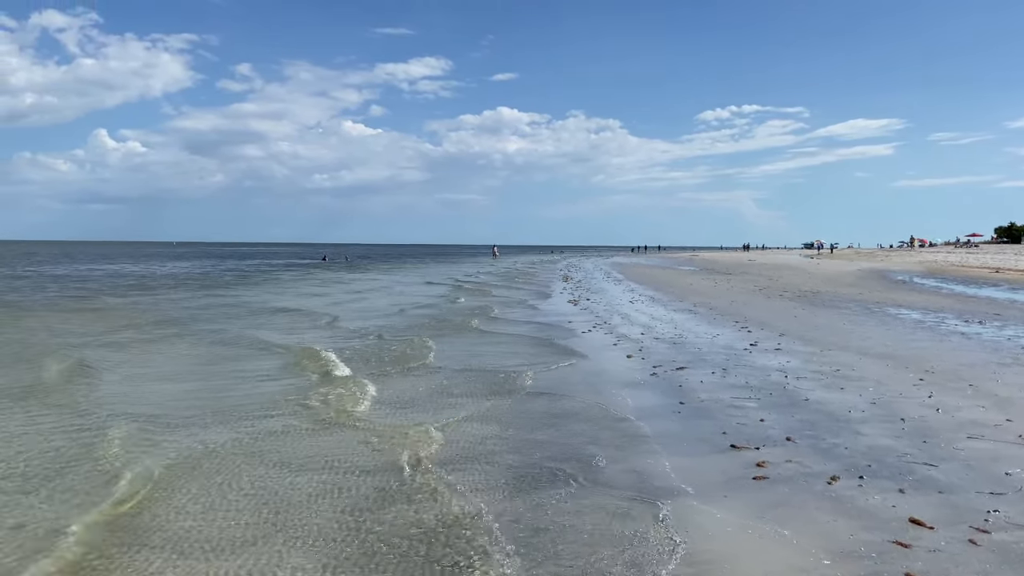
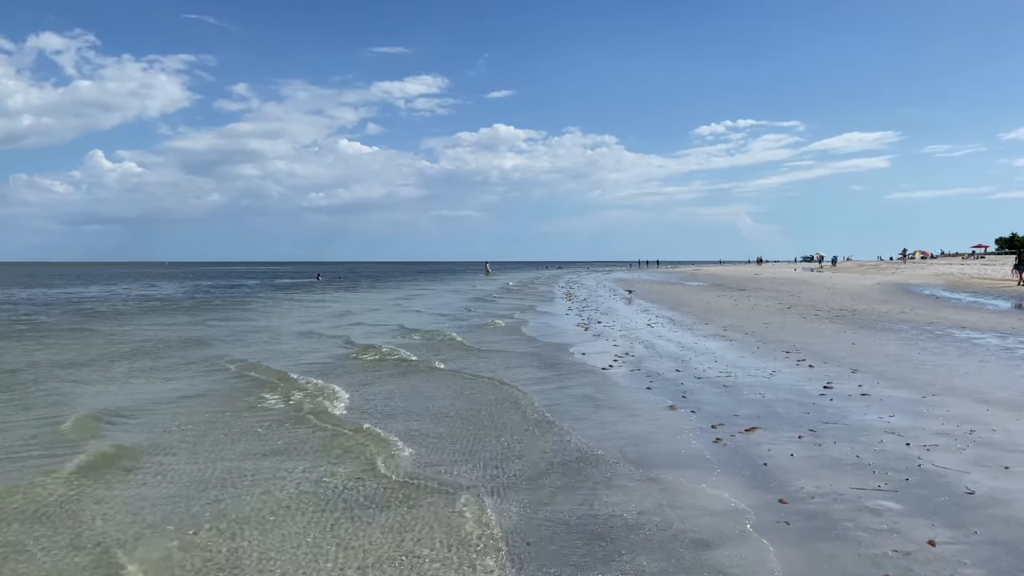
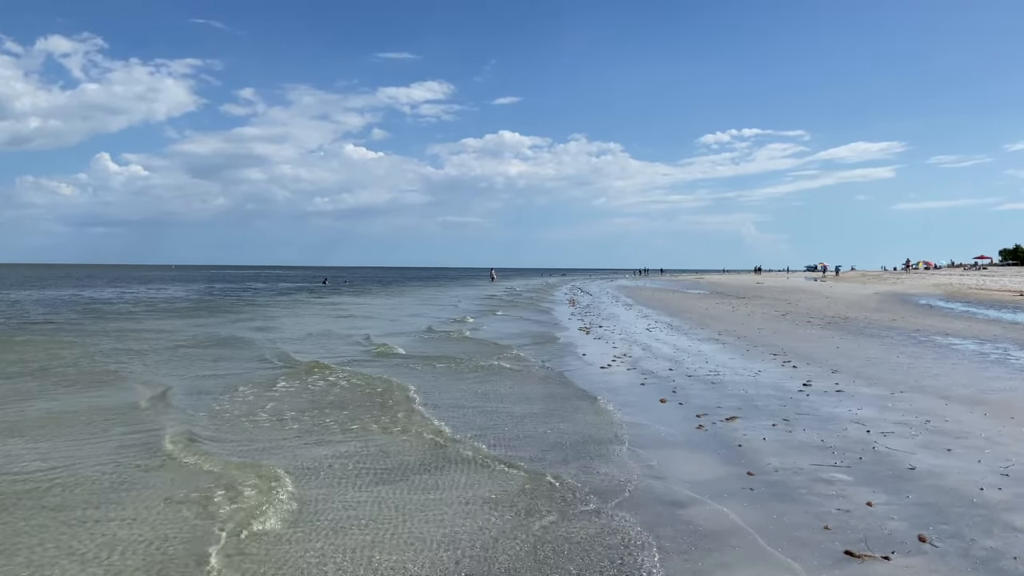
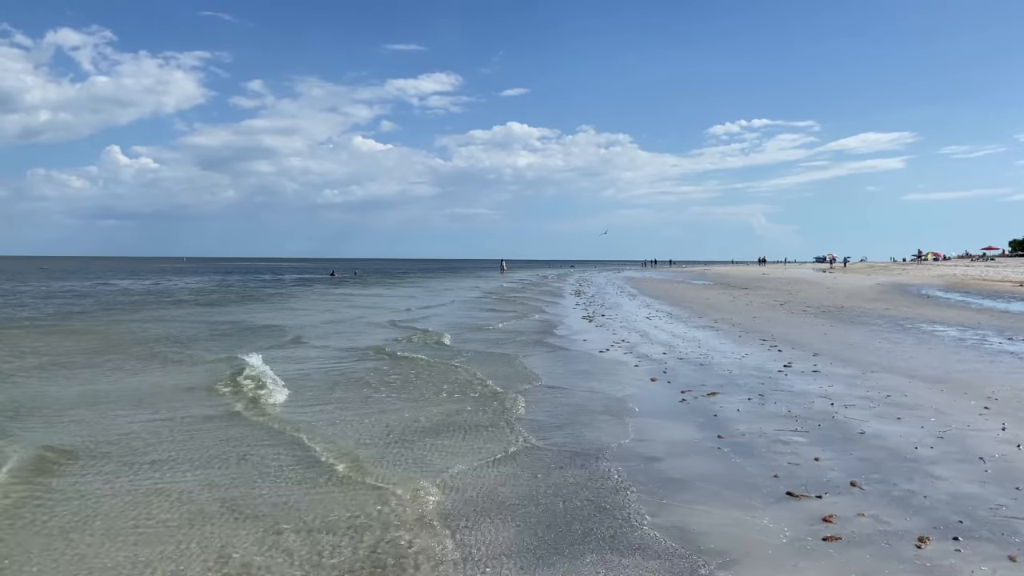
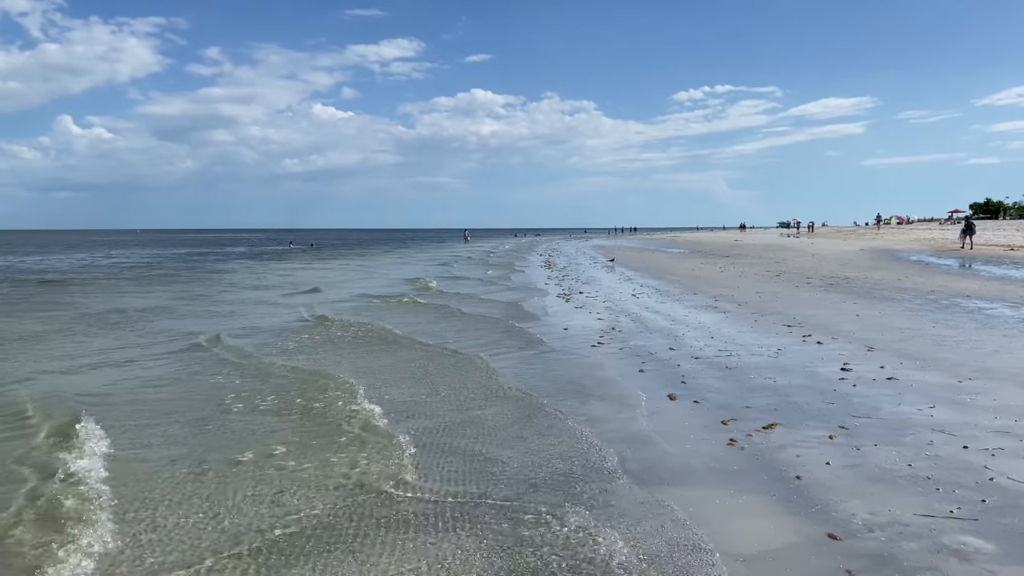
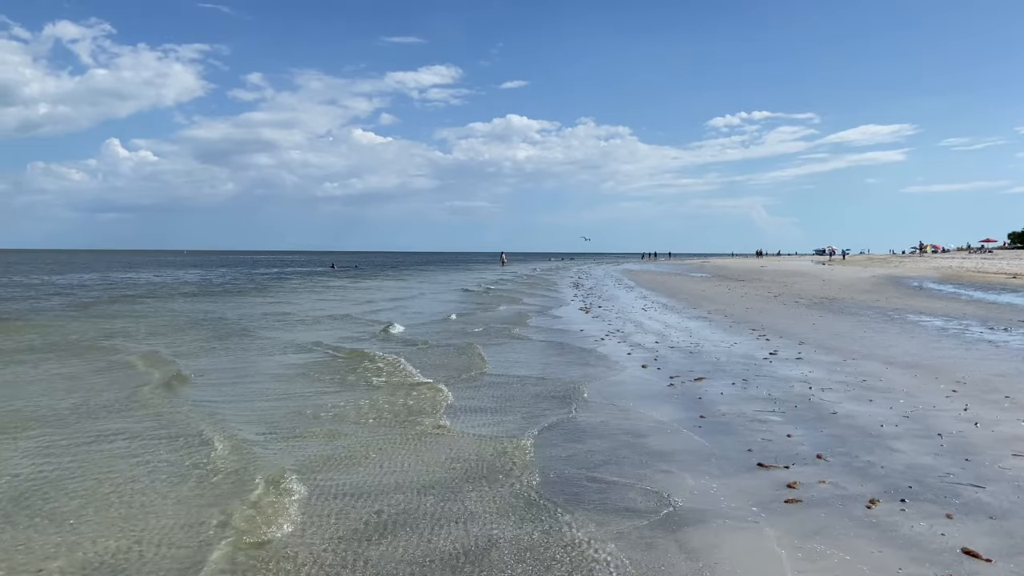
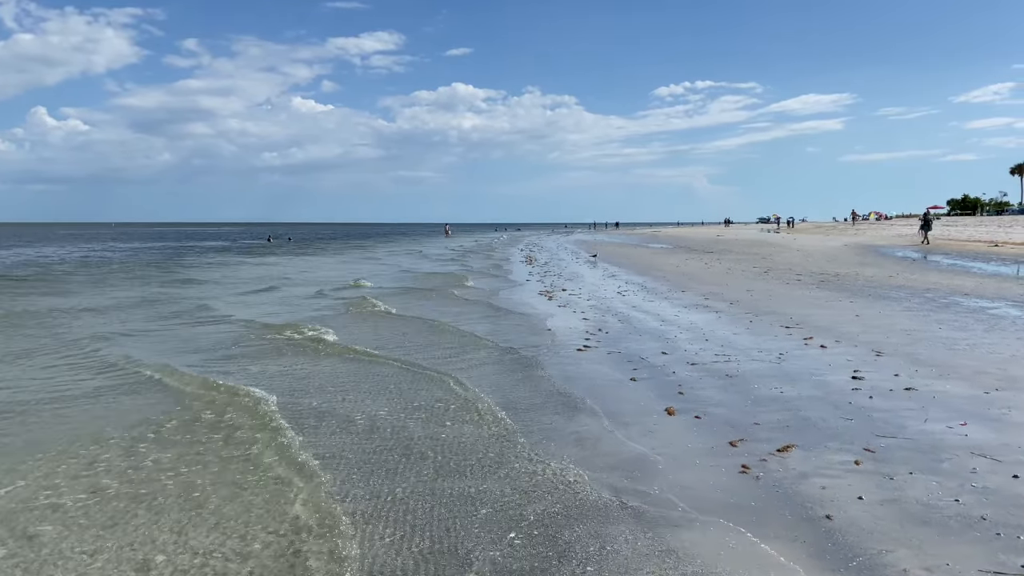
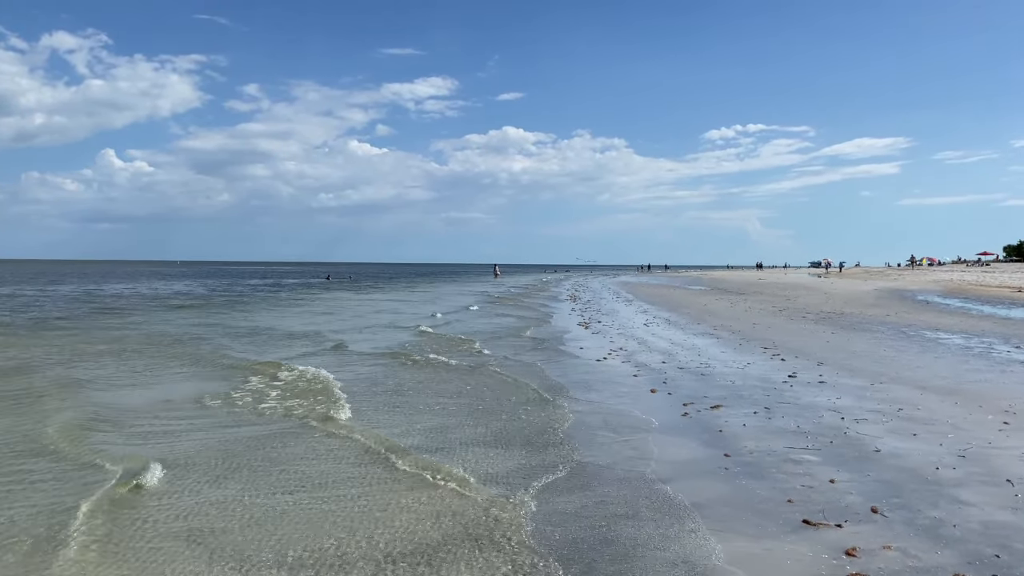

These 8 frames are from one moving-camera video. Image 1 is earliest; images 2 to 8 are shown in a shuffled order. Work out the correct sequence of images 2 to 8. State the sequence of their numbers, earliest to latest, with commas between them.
6, 4, 8, 3, 2, 5, 7
